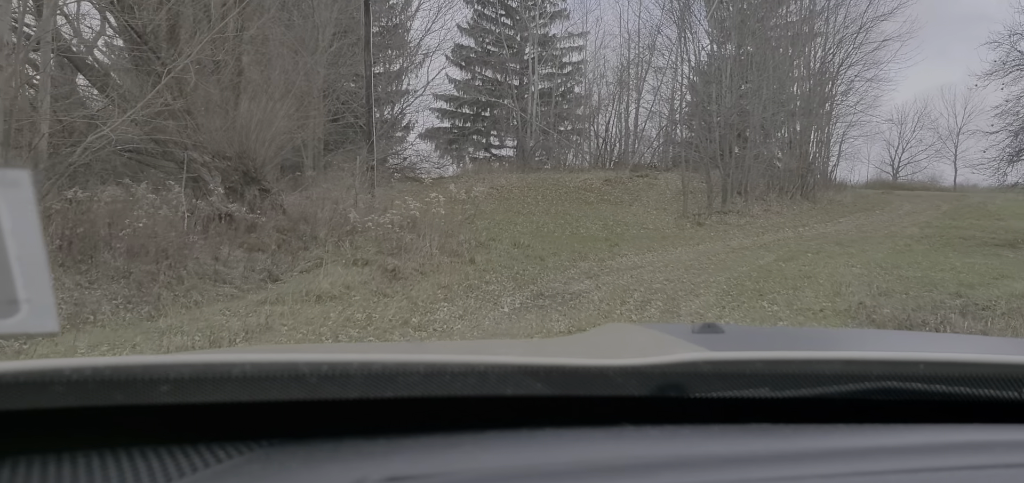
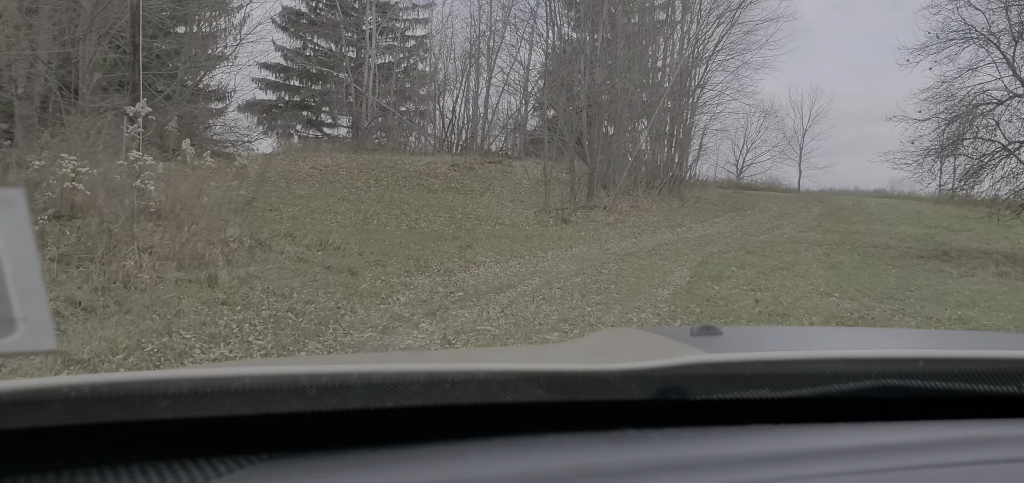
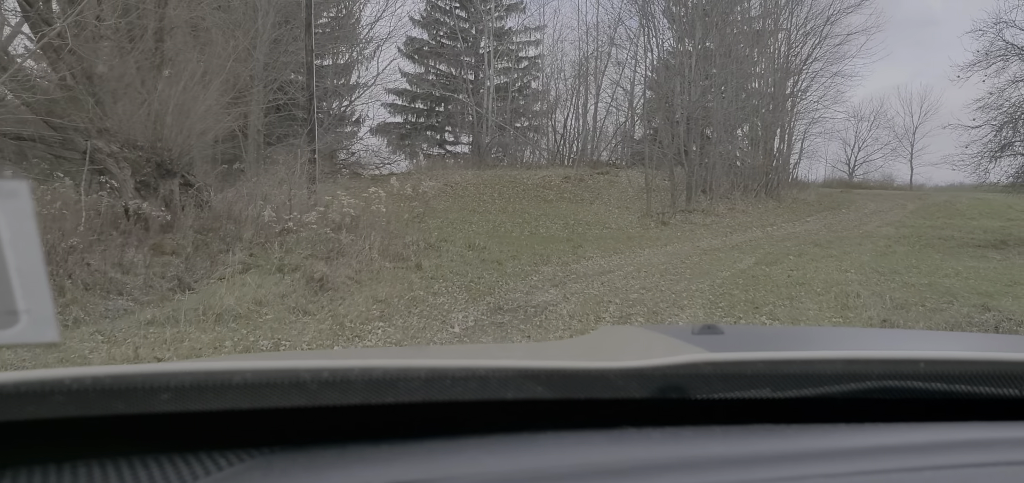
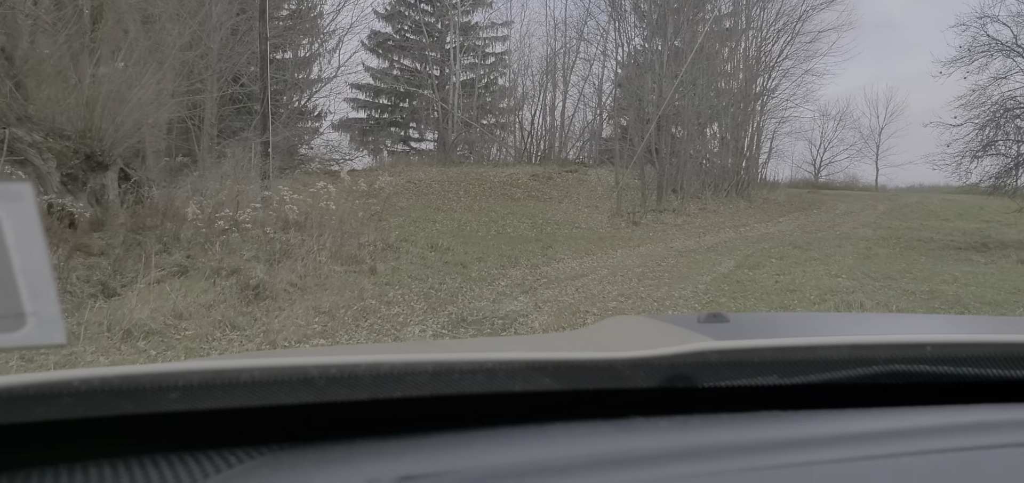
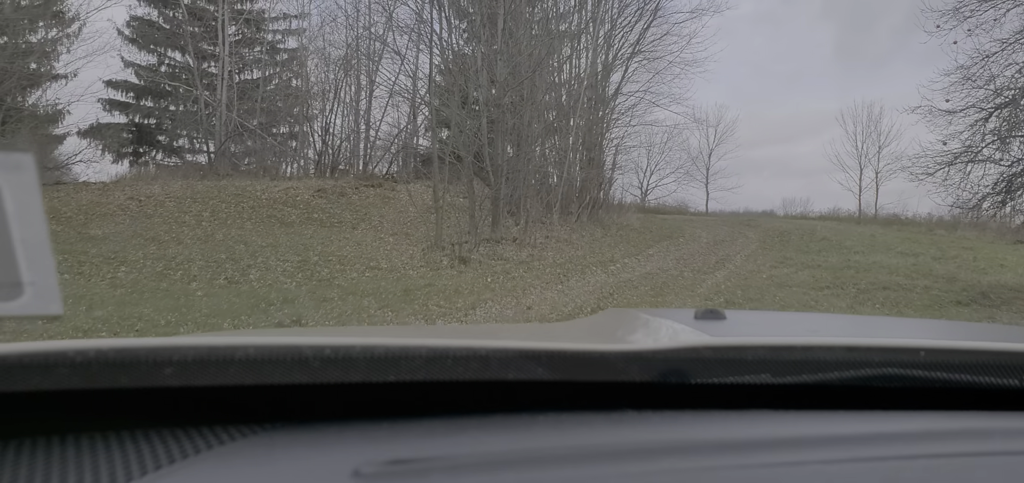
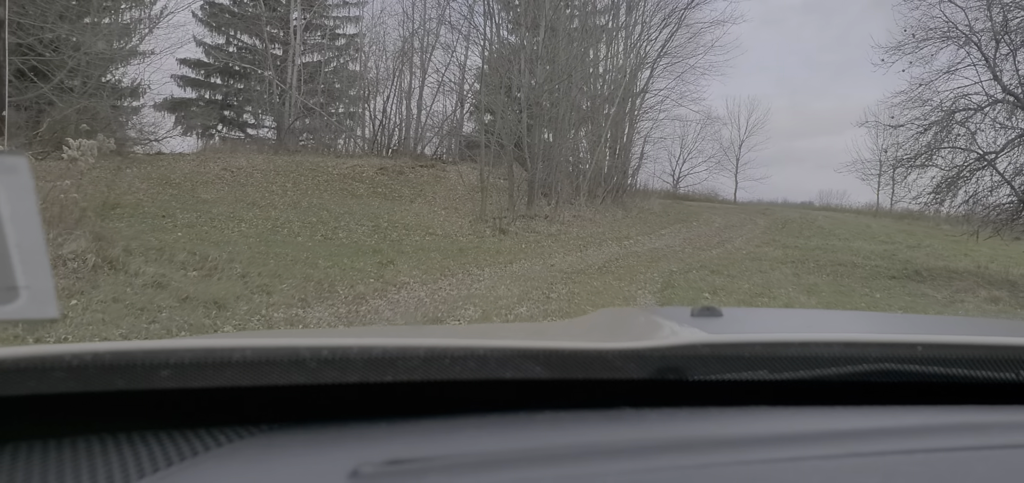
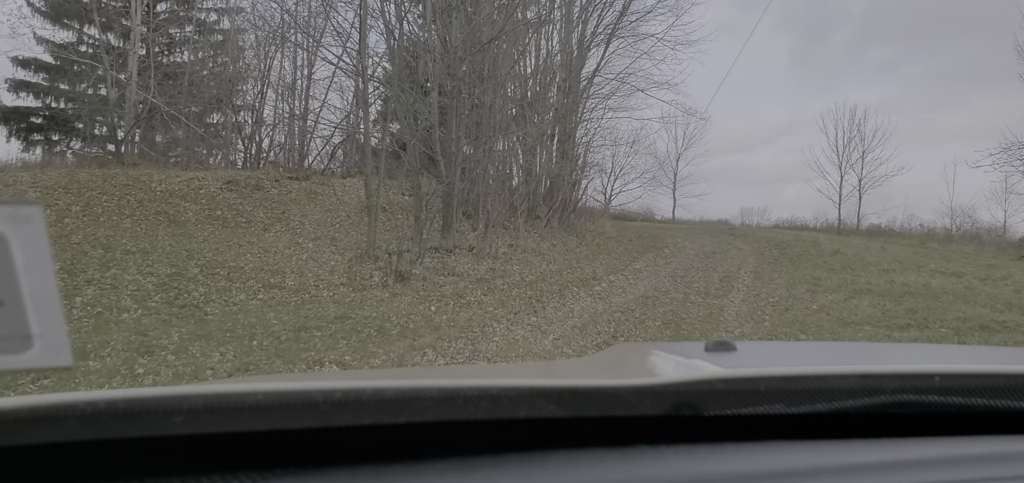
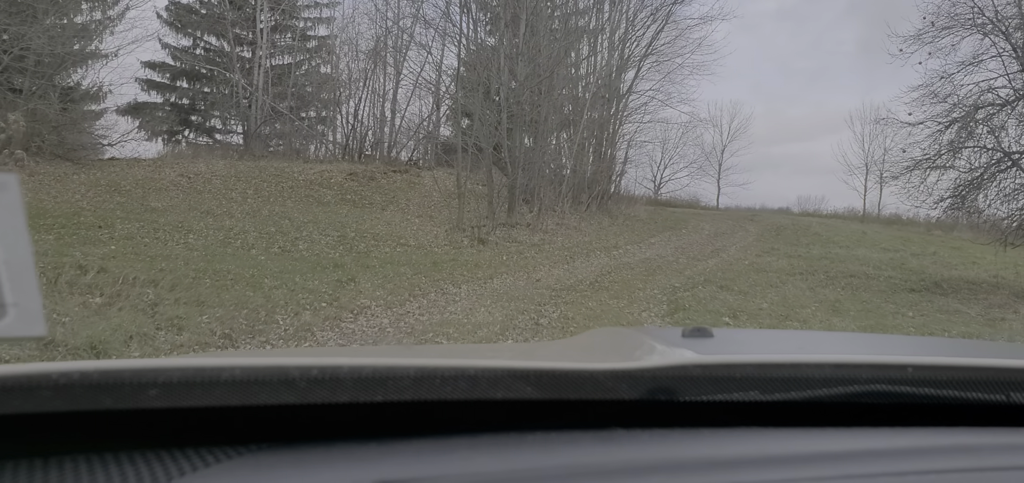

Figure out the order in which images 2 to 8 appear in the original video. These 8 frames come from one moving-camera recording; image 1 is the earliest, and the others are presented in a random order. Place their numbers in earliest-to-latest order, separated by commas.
3, 4, 2, 6, 8, 5, 7
